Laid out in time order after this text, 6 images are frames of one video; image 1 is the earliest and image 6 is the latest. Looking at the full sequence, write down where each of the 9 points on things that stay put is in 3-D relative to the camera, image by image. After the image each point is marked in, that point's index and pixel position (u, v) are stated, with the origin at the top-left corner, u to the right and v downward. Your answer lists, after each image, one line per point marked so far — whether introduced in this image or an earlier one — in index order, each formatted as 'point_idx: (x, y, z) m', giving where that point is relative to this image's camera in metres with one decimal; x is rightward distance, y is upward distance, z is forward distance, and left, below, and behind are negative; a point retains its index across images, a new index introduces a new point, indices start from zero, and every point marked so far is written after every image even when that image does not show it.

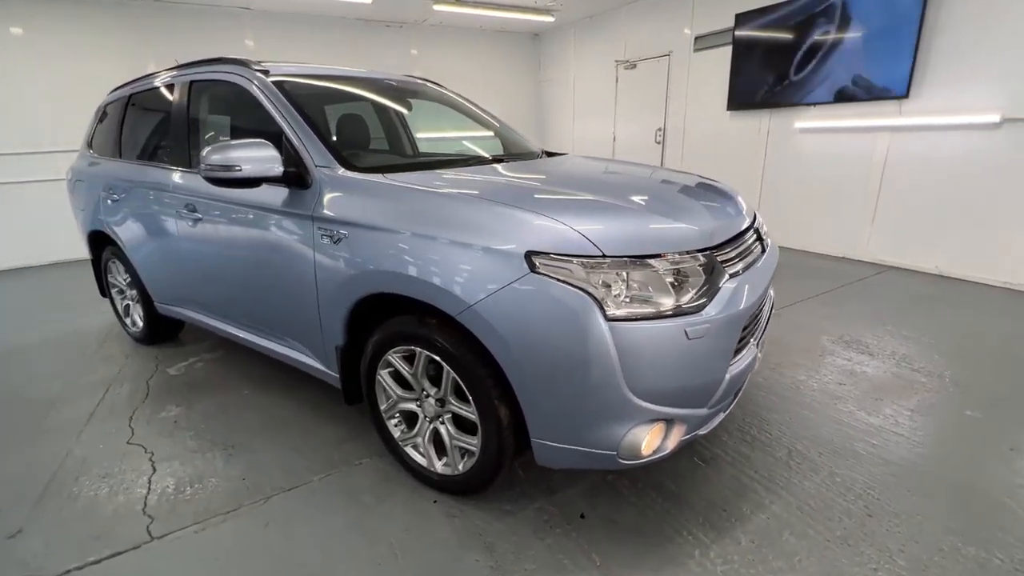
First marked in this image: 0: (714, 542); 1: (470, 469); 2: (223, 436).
0: (+0.7, -0.8, +1.5) m
1: (-0.1, -0.6, +1.6) m
2: (-1.3, -0.7, +2.1) m
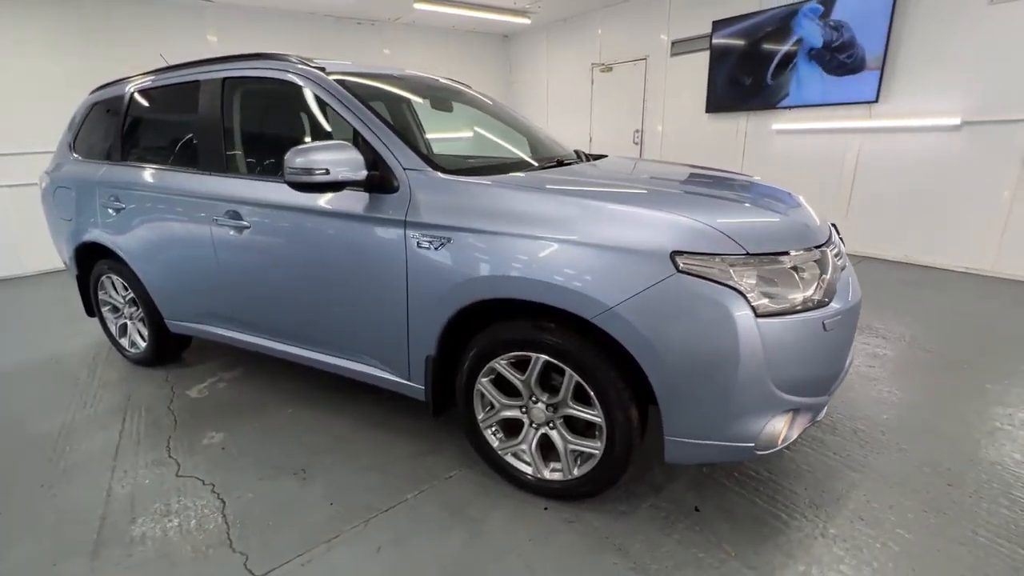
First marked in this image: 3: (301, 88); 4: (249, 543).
0: (+1.1, -0.8, +1.6) m
1: (+0.3, -0.6, +1.6) m
2: (-0.9, -0.7, +1.9) m
3: (-0.9, +0.9, +2.0) m
4: (-0.9, -0.8, +1.5) m
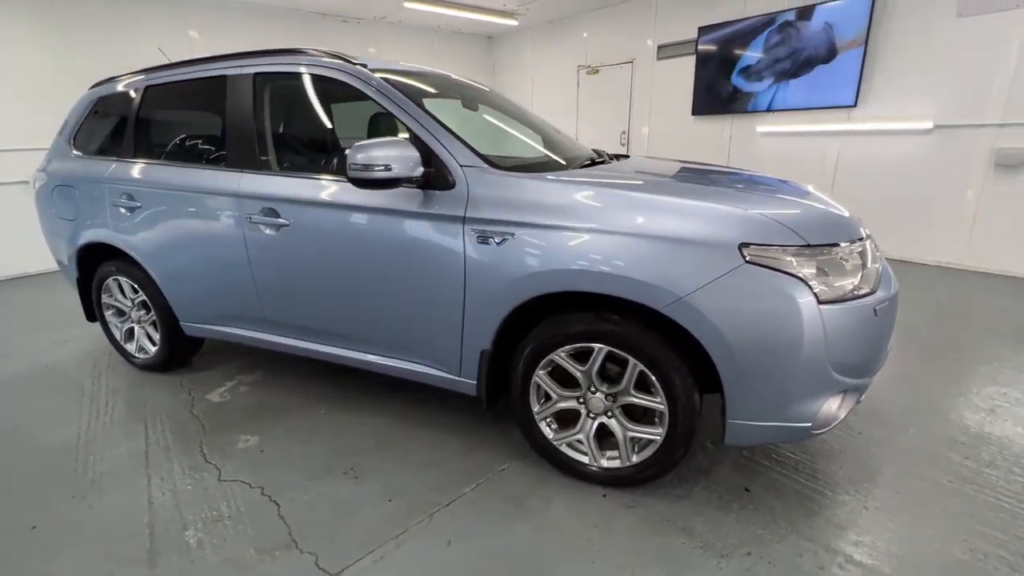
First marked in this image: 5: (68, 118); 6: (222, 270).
0: (+1.3, -0.7, +1.7) m
1: (+0.5, -0.6, +1.6) m
2: (-0.7, -0.7, +1.9) m
3: (-0.8, +0.9, +2.0) m
4: (-0.6, -0.8, +1.5) m
5: (-2.6, +1.0, +2.7) m
6: (-1.4, +0.1, +2.2) m
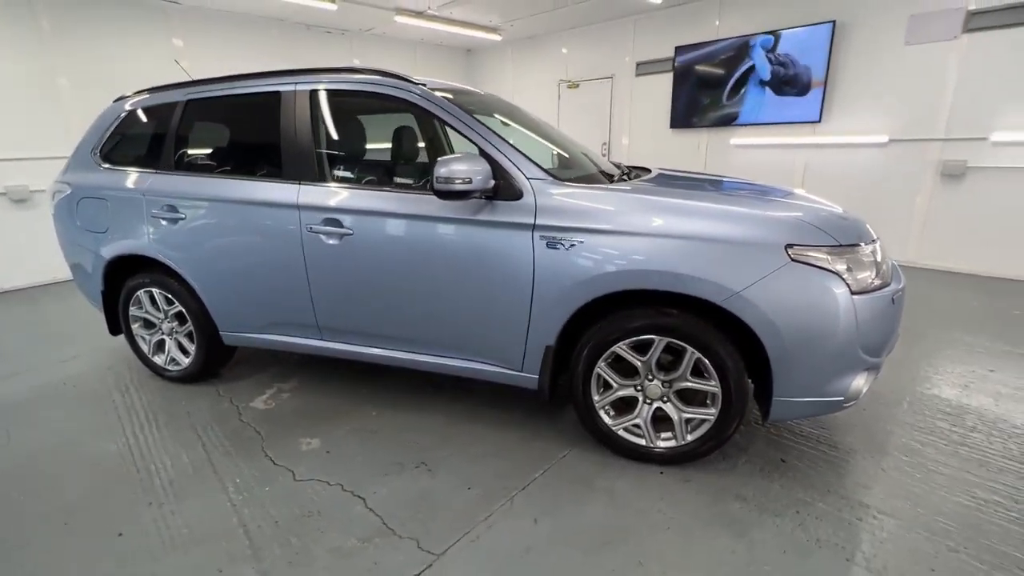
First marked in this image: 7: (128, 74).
0: (+1.6, -0.7, +2.0) m
1: (+0.7, -0.6, +1.8) m
2: (-0.5, -0.7, +2.0) m
3: (-0.5, +0.9, +2.1) m
4: (-0.4, -0.9, +1.6) m
5: (-2.4, +0.9, +2.7) m
6: (-1.2, 0.0, +2.3) m
7: (-4.1, +2.3, +5.0) m
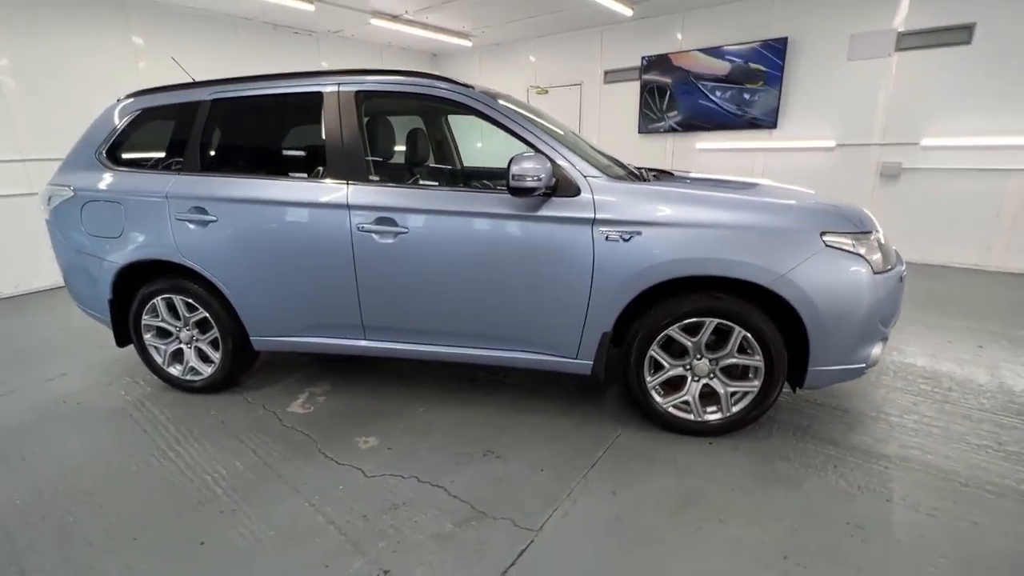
0: (+1.8, -0.6, +2.3) m
1: (+1.0, -0.5, +2.0) m
2: (-0.2, -0.7, +2.1) m
3: (-0.3, +0.9, +2.2) m
4: (0.0, -0.8, +1.7) m
5: (-2.3, +0.9, +2.5) m
6: (-1.0, 0.0, +2.3) m
7: (-4.2, +2.2, +4.7) m
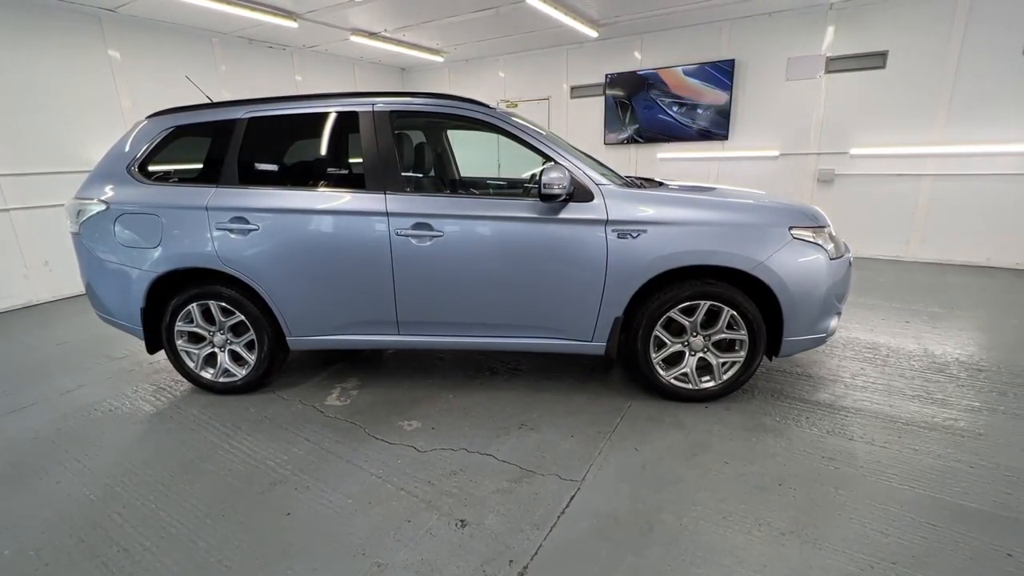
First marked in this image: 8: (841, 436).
0: (+1.9, -0.5, +2.7) m
1: (+1.2, -0.5, +2.4) m
2: (-0.1, -0.7, +2.4) m
3: (-0.3, +0.9, +2.5) m
4: (+0.1, -0.8, +2.0) m
5: (-2.2, +0.8, +2.6) m
6: (-0.9, 0.0, +2.5) m
7: (-4.4, +2.0, +4.6) m
8: (+1.6, -0.7, +2.2) m
